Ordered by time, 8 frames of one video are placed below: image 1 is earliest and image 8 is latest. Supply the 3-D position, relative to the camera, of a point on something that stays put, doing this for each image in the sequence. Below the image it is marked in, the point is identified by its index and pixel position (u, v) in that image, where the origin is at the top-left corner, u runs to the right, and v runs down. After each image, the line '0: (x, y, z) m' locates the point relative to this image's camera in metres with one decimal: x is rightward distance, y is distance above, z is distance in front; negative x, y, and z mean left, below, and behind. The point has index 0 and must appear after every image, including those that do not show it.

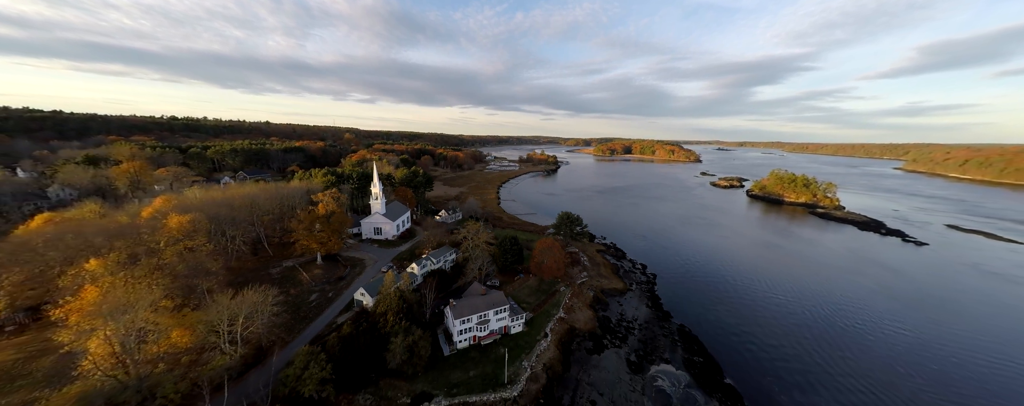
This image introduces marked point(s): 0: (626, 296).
0: (+7.5, -5.9, +18.8) m
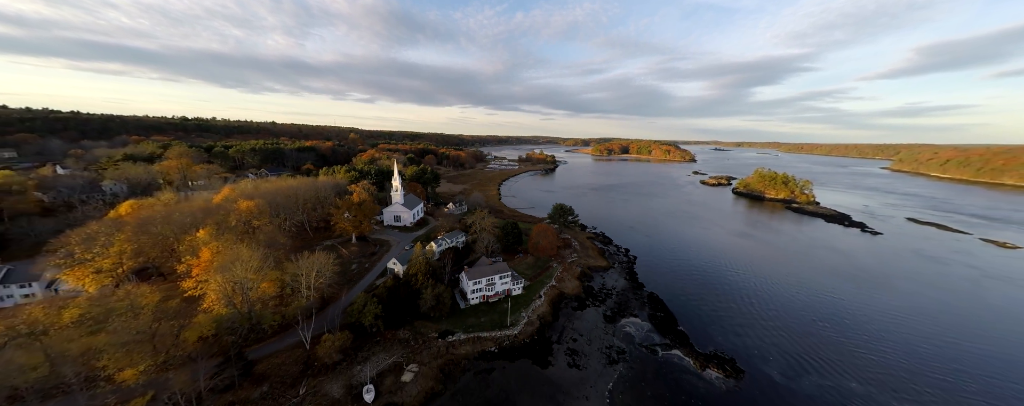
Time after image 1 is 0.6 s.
0: (+7.5, -5.2, +22.5) m
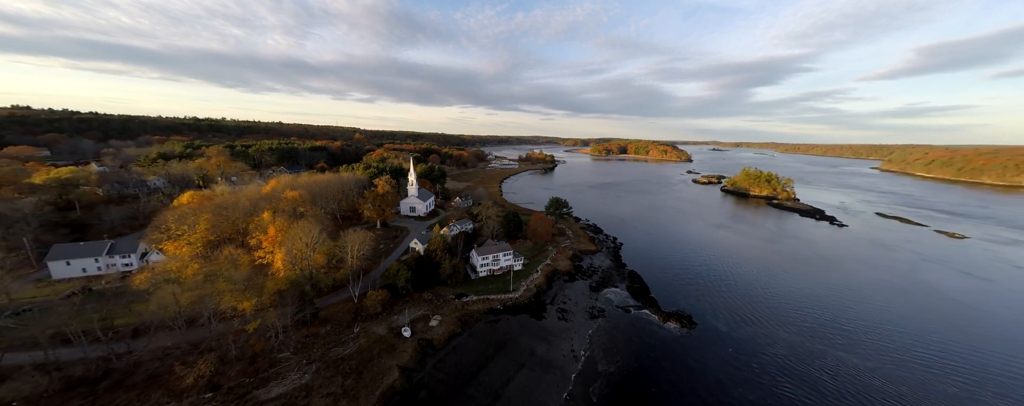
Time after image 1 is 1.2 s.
0: (+7.6, -4.5, +26.1) m
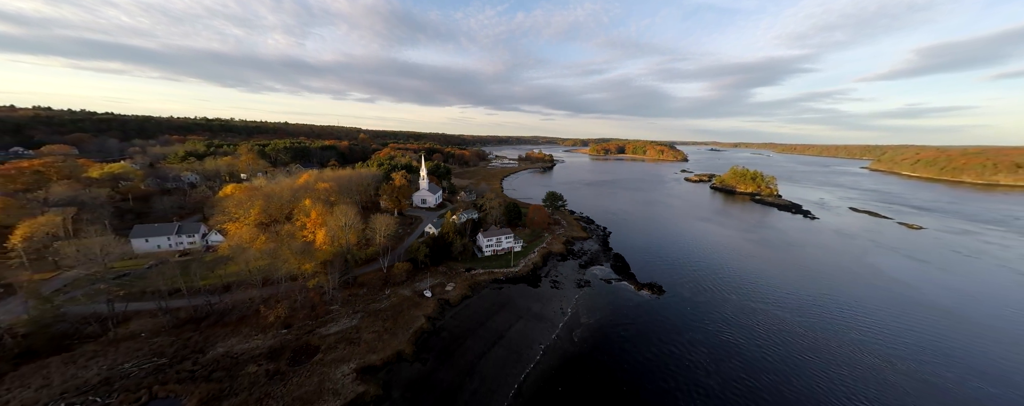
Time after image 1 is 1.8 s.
0: (+7.7, -3.7, +29.6) m
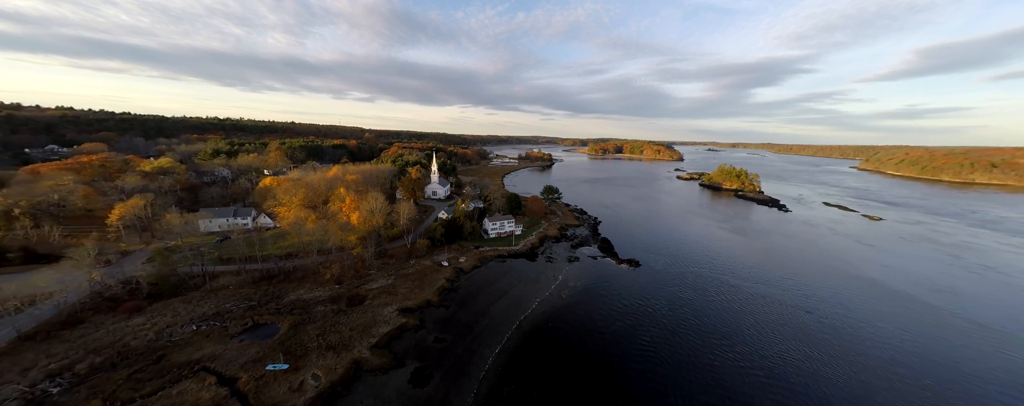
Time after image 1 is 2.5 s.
0: (+7.8, -2.7, +33.8) m
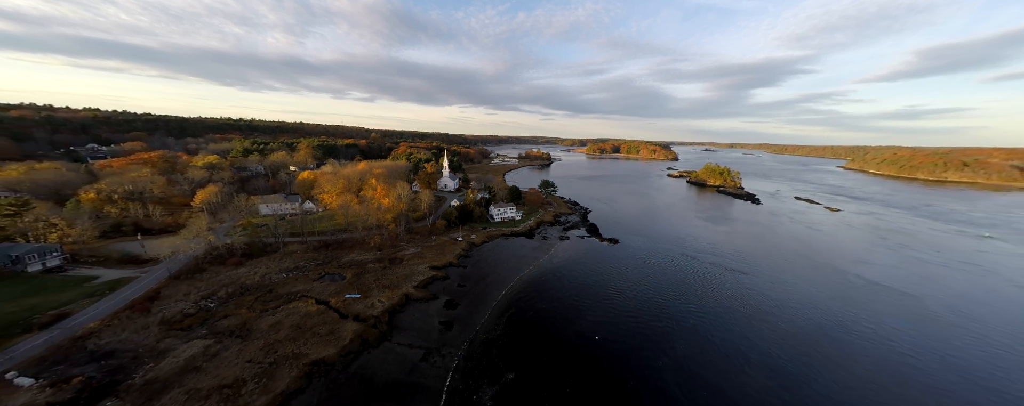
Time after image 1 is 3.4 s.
0: (+8.0, -1.5, +39.2) m
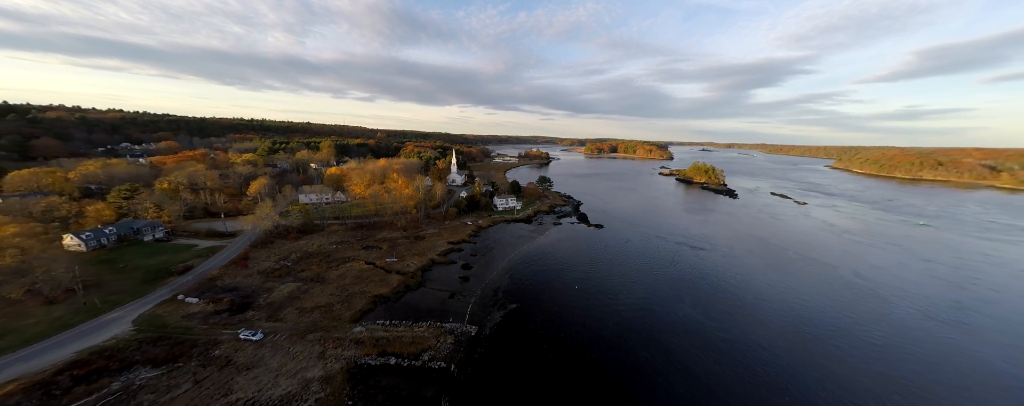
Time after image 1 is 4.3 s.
0: (+8.1, -0.4, +44.7) m
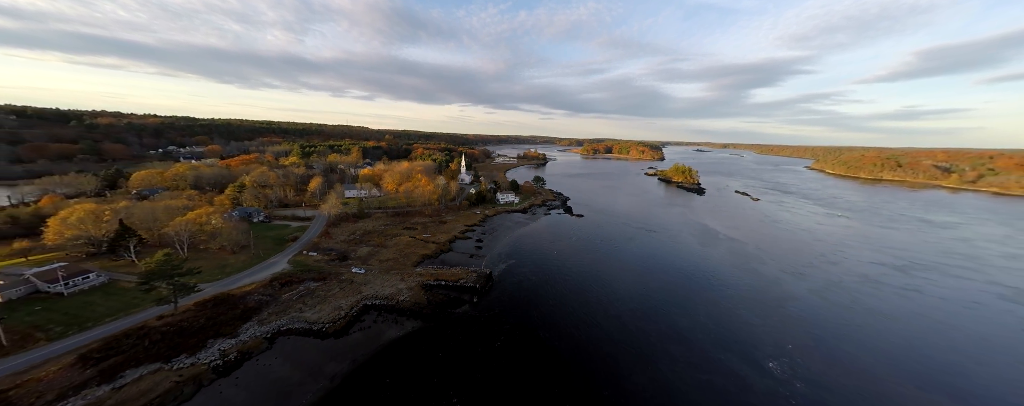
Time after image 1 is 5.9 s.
0: (+8.0, +0.4, +54.5) m
